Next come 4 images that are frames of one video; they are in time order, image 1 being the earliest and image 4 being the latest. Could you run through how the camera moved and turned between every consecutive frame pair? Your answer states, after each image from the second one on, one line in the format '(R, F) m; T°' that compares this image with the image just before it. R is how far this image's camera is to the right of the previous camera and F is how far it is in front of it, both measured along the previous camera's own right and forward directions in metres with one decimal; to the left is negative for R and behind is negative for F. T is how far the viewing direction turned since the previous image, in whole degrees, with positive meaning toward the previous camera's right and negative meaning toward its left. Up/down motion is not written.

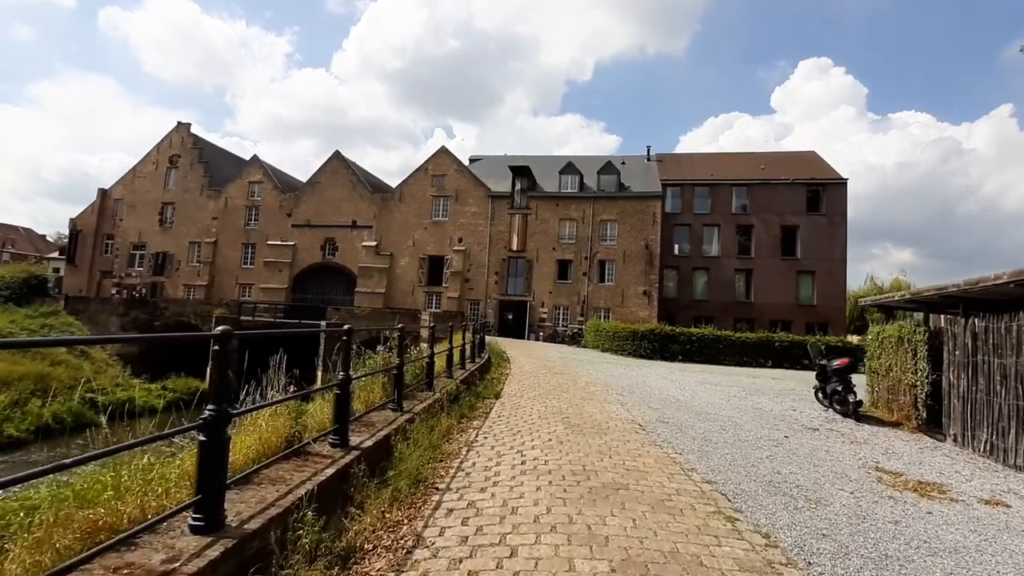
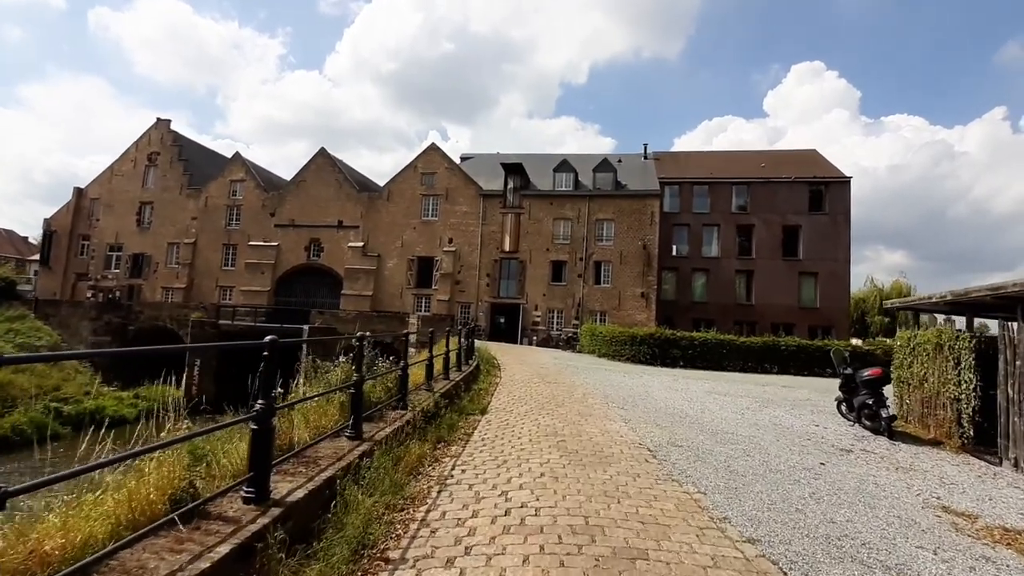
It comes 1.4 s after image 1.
(+0.1, +1.2) m; +1°
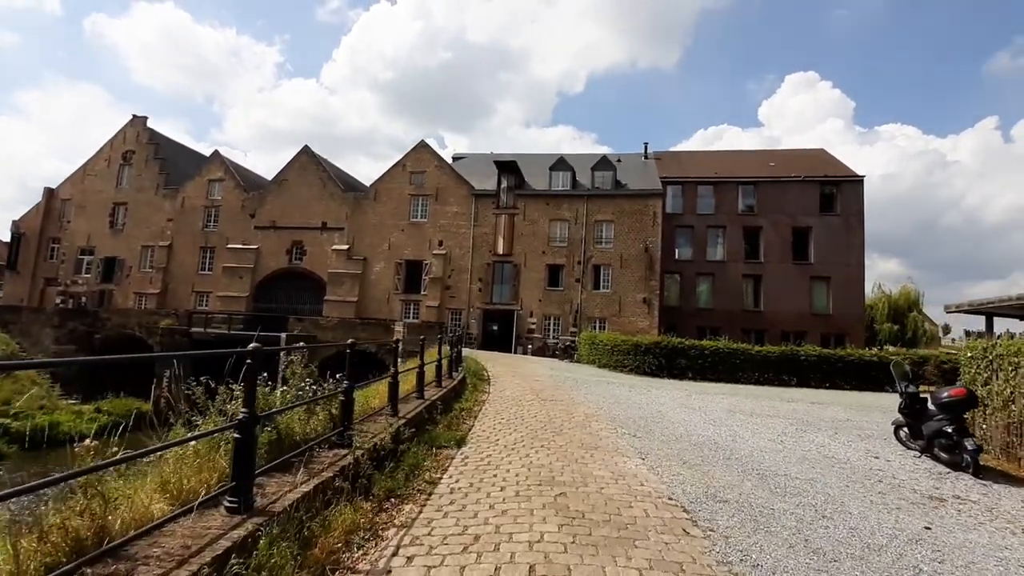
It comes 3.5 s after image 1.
(+0.1, +1.8) m; 0°
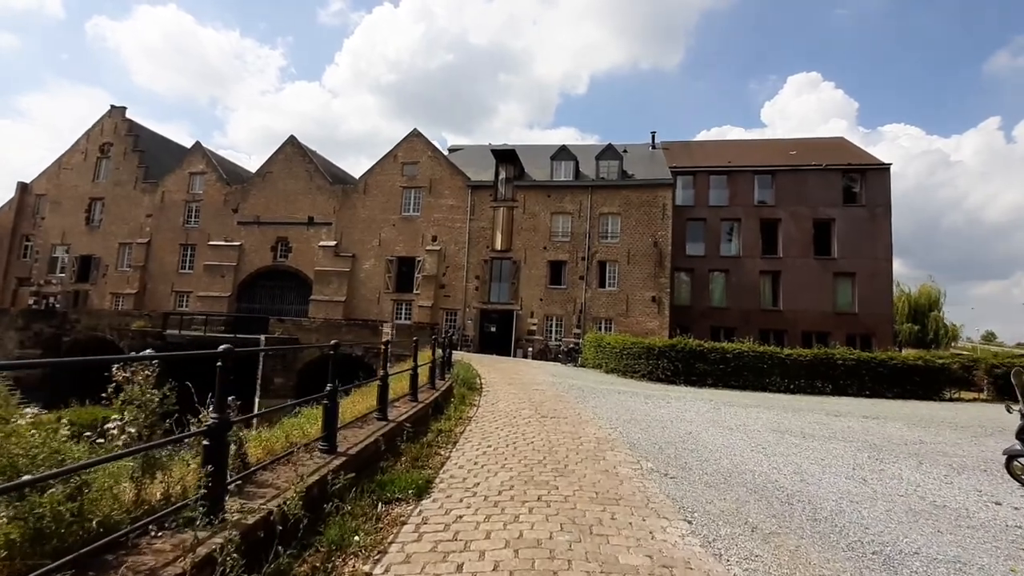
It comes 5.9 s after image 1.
(+0.2, +2.1) m; 0°
